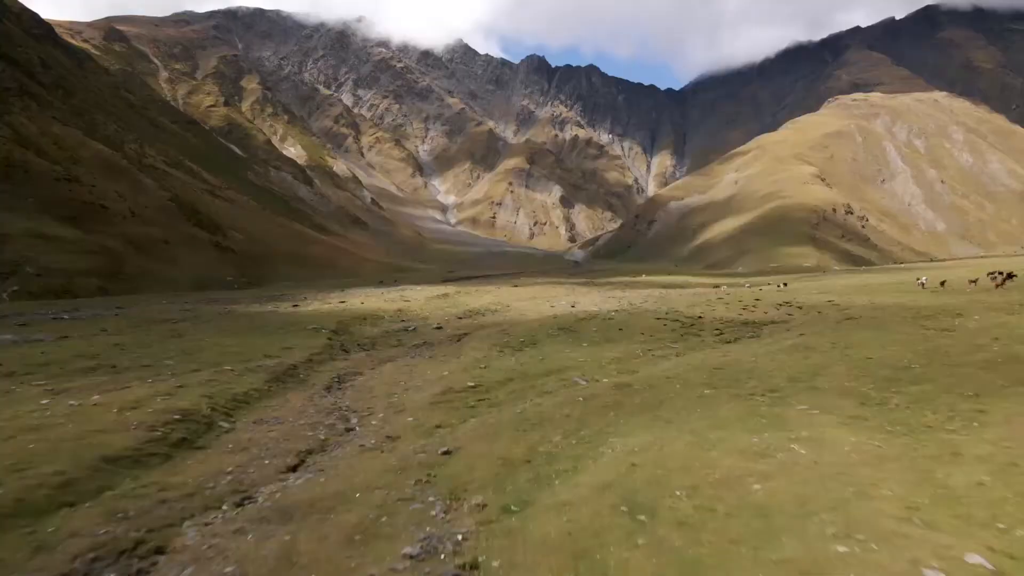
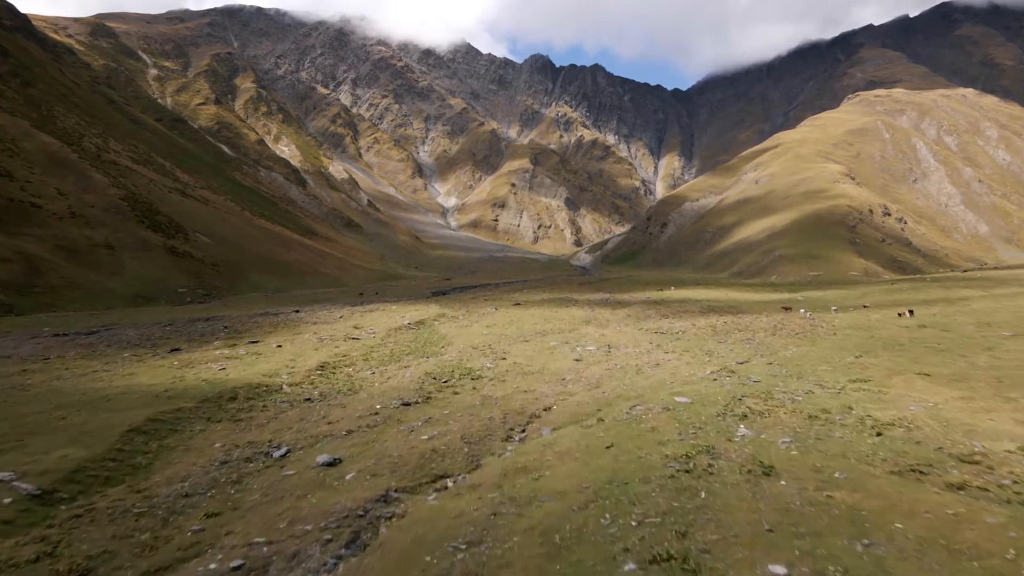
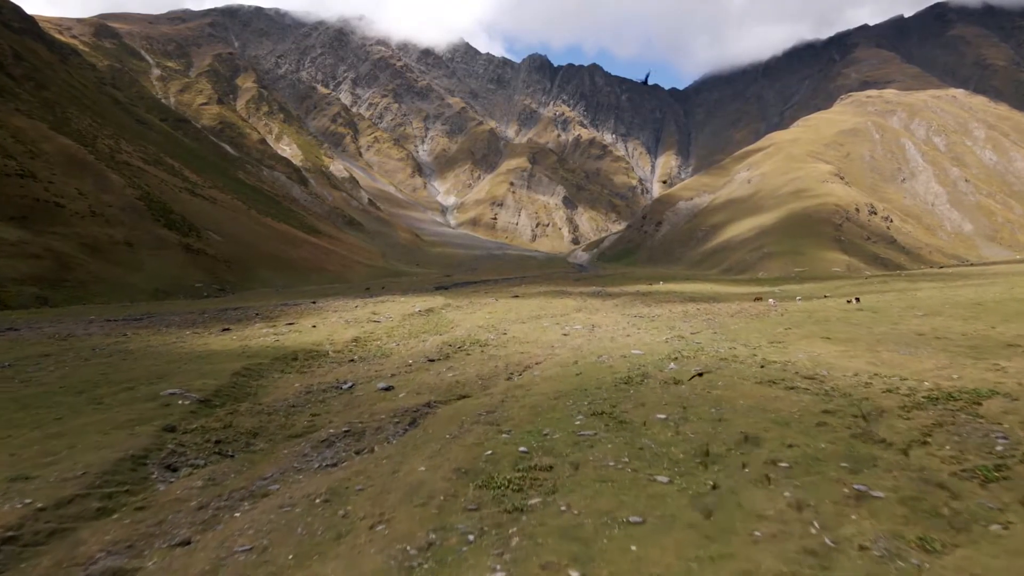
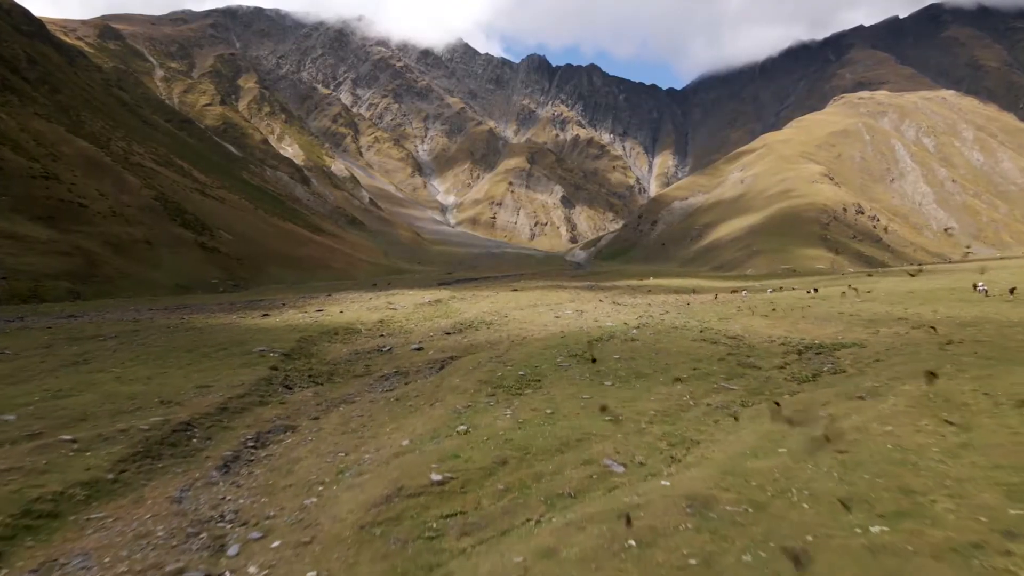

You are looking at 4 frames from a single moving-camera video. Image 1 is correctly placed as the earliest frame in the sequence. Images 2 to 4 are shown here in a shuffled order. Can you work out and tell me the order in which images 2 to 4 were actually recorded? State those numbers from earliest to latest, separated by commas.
4, 3, 2
